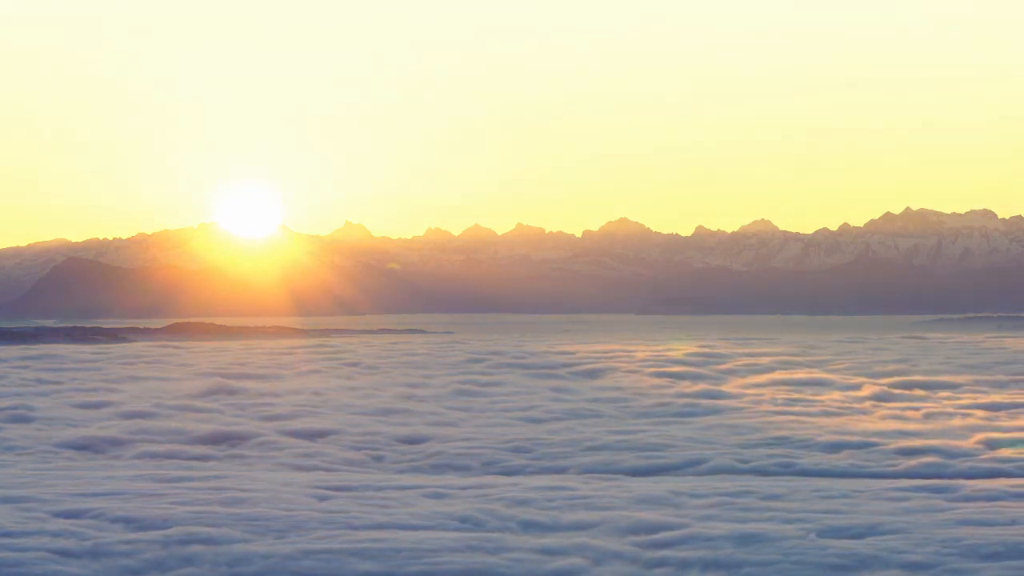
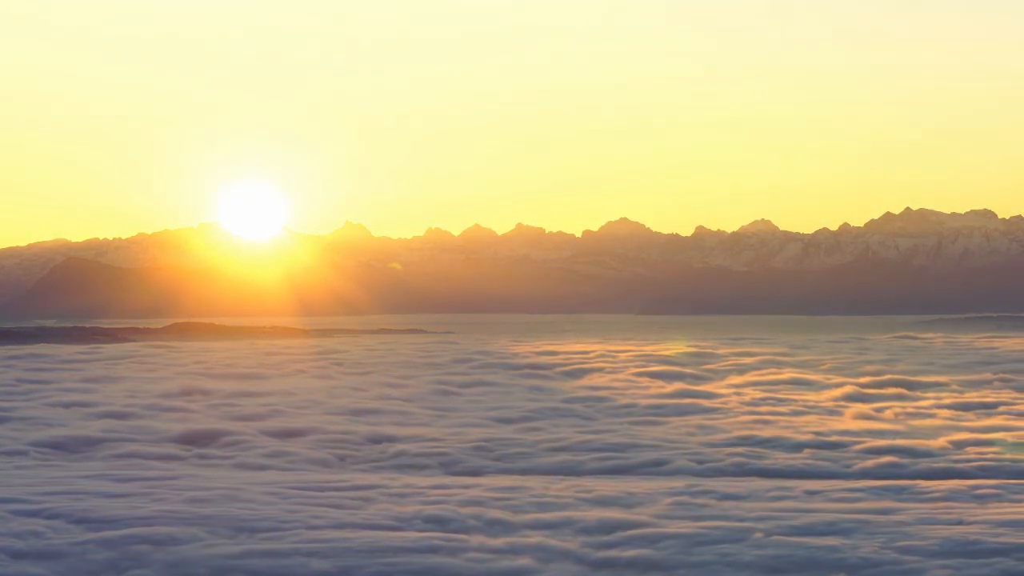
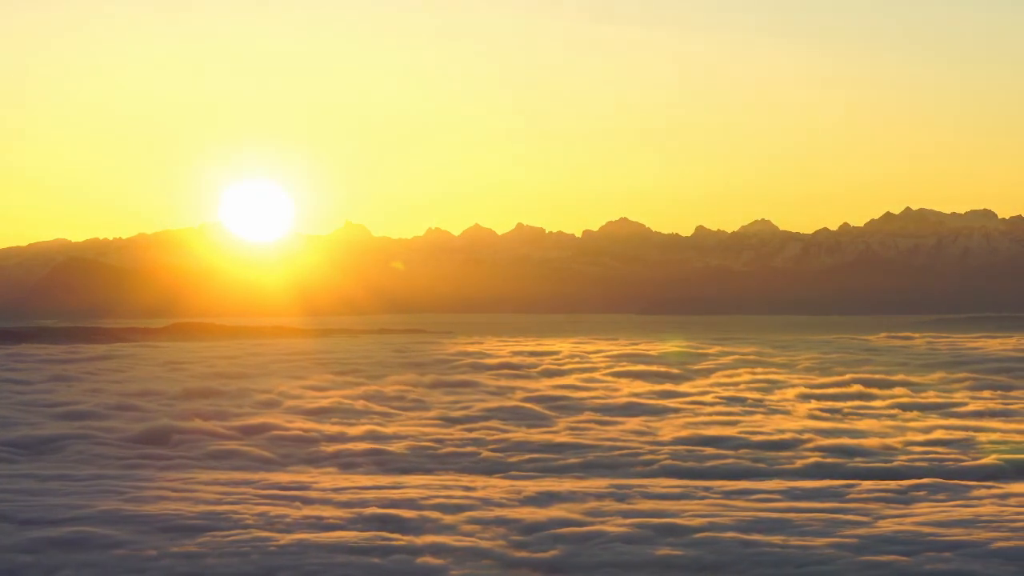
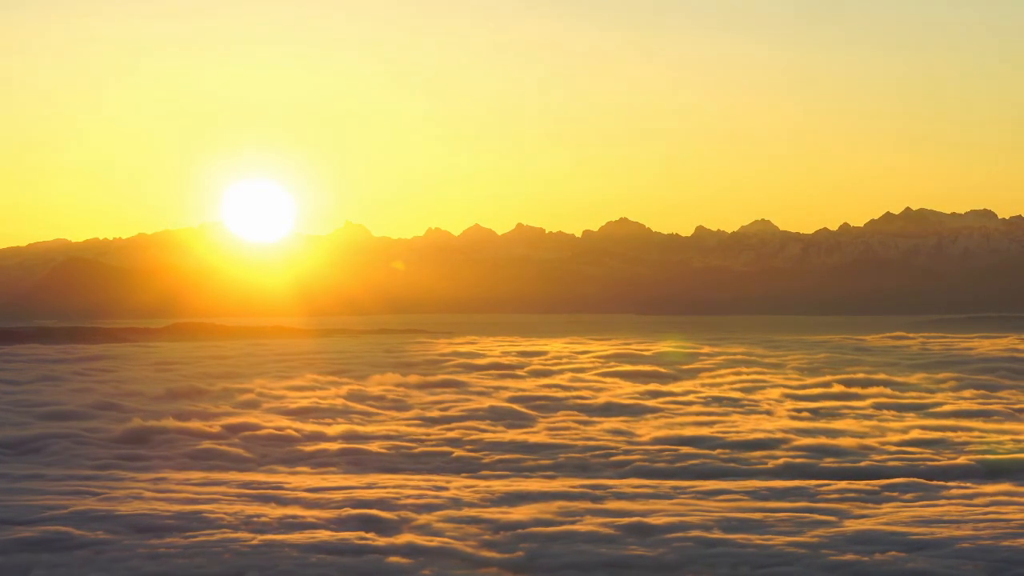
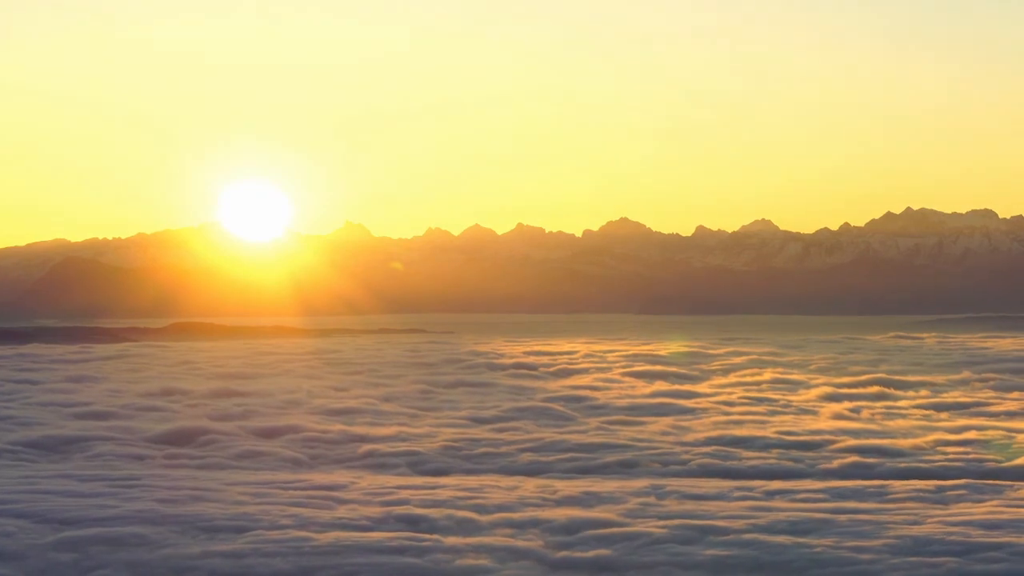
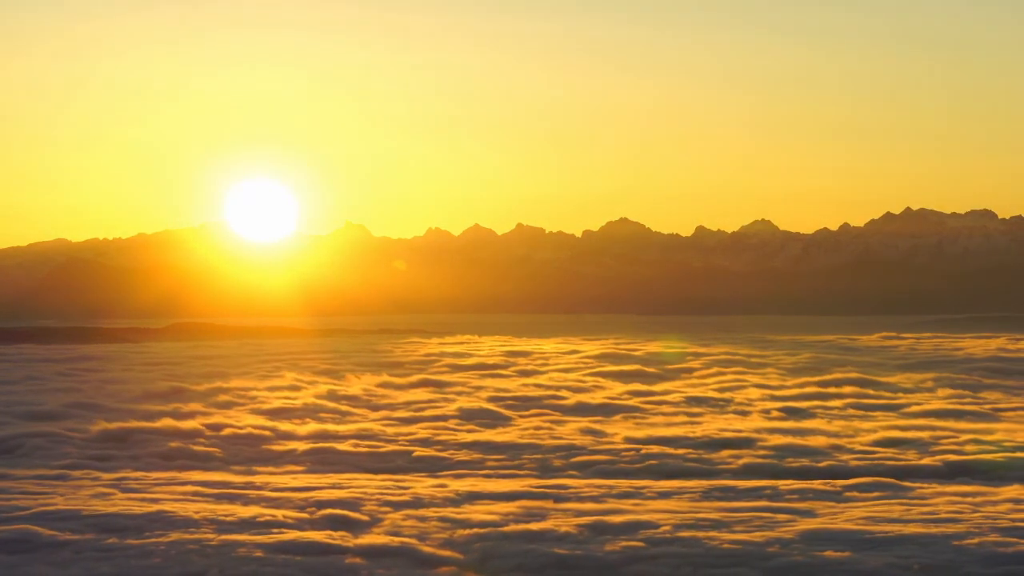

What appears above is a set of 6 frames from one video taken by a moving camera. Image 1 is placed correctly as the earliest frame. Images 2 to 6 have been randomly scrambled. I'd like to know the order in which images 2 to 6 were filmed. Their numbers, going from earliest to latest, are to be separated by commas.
2, 5, 3, 4, 6
